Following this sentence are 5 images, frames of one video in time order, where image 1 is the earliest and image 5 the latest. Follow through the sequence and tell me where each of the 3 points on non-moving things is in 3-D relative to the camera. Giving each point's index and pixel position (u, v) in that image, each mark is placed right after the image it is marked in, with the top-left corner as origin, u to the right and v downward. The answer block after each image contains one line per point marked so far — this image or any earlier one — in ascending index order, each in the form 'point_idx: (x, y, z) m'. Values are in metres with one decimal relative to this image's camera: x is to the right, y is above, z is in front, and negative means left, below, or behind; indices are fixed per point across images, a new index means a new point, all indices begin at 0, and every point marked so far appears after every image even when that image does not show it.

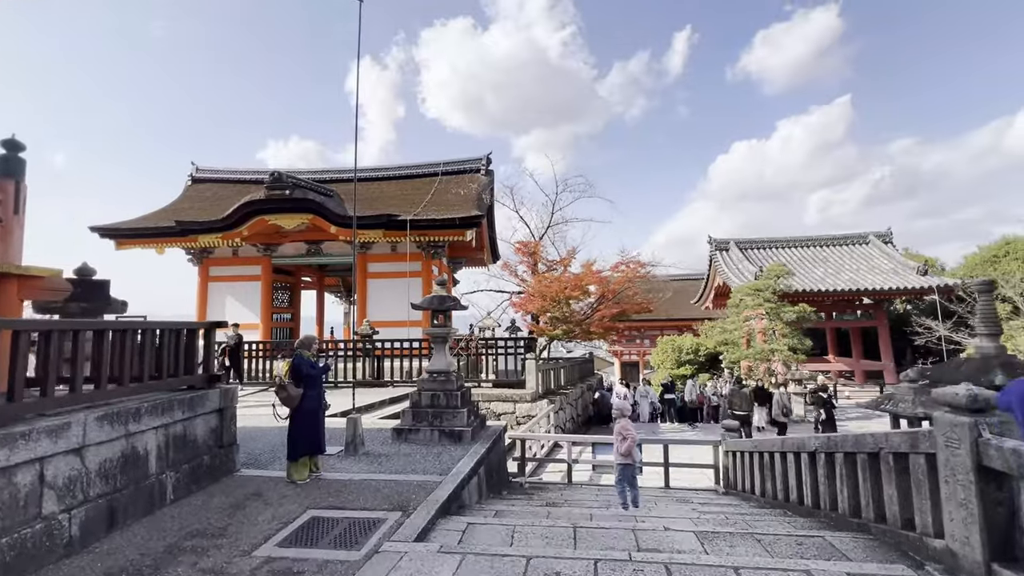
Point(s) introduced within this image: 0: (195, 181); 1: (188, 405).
0: (-10.9, +3.7, +17.0) m
1: (-2.7, -1.0, +4.2) m
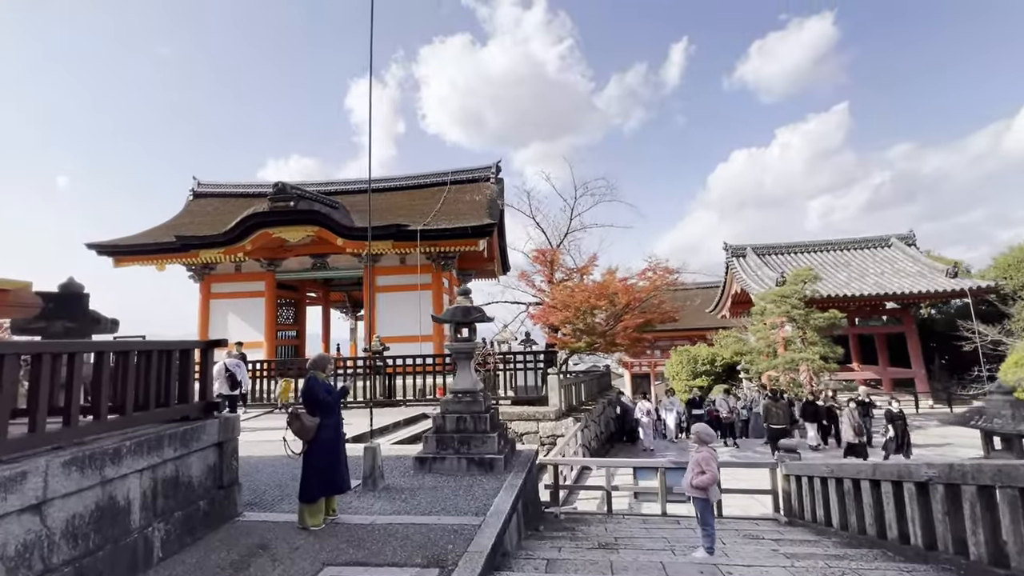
0: (-10.5, +3.1, +16.5) m
1: (-2.4, -1.1, +3.5) m
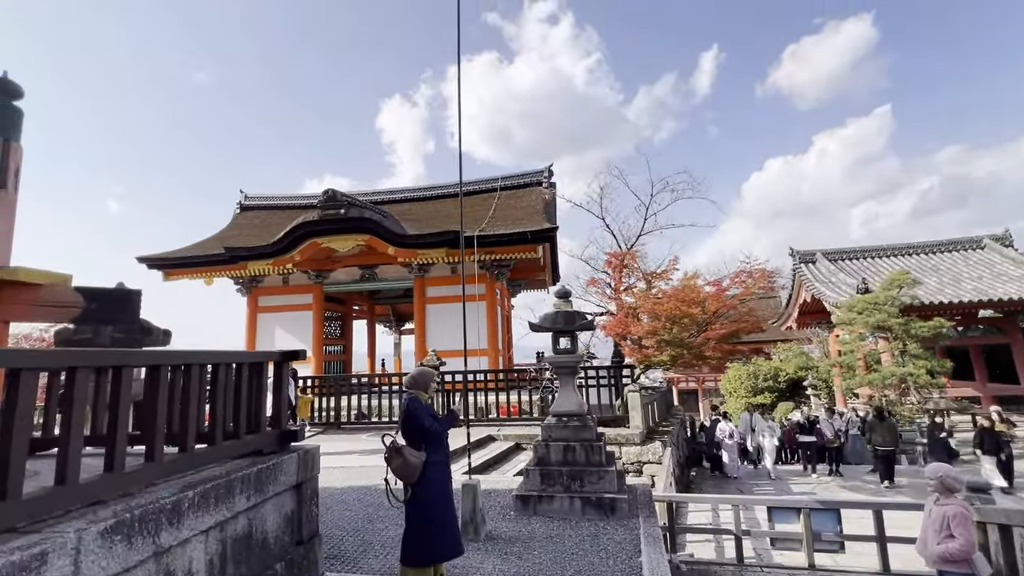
0: (-8.8, +2.6, +16.2) m
1: (-1.4, -1.1, +2.7) m
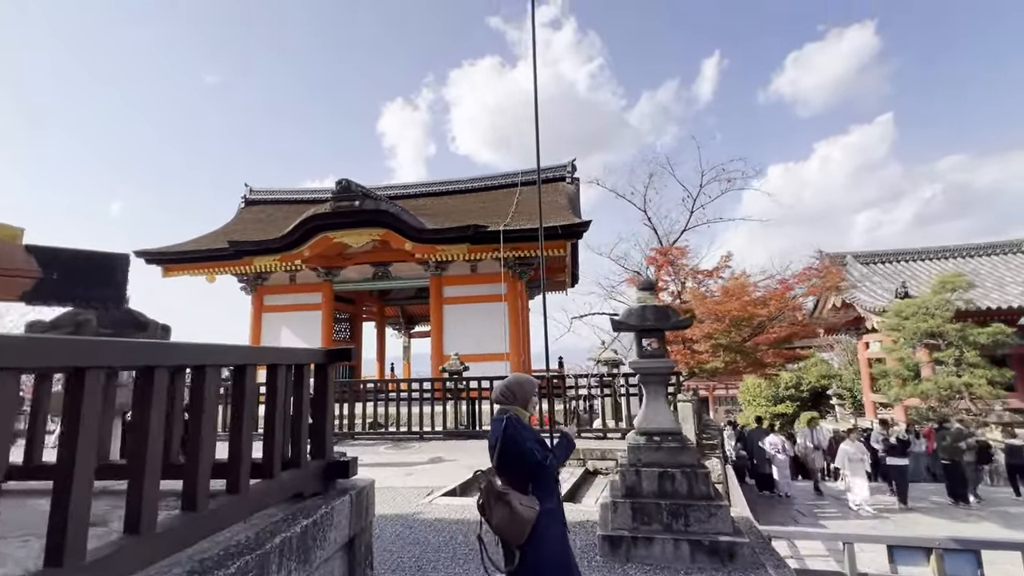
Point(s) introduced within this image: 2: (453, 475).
0: (-8.1, +2.7, +15.3) m
1: (-0.7, -0.9, +1.7) m
2: (-0.7, -2.4, +6.3) m
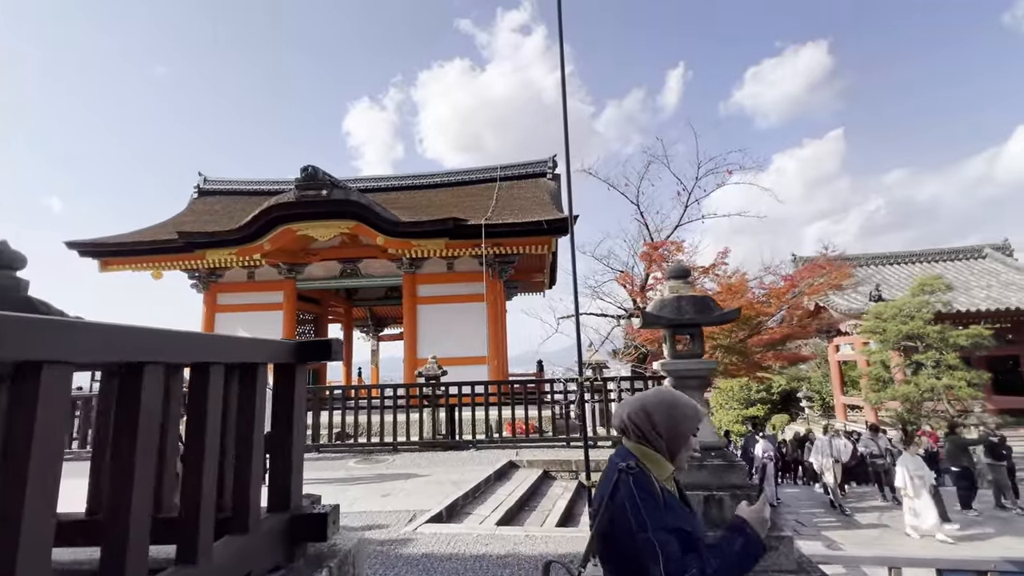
0: (-8.8, +2.7, +14.0) m
1: (-0.5, -0.8, +1.0) m
2: (-0.8, -2.3, +5.5) m
